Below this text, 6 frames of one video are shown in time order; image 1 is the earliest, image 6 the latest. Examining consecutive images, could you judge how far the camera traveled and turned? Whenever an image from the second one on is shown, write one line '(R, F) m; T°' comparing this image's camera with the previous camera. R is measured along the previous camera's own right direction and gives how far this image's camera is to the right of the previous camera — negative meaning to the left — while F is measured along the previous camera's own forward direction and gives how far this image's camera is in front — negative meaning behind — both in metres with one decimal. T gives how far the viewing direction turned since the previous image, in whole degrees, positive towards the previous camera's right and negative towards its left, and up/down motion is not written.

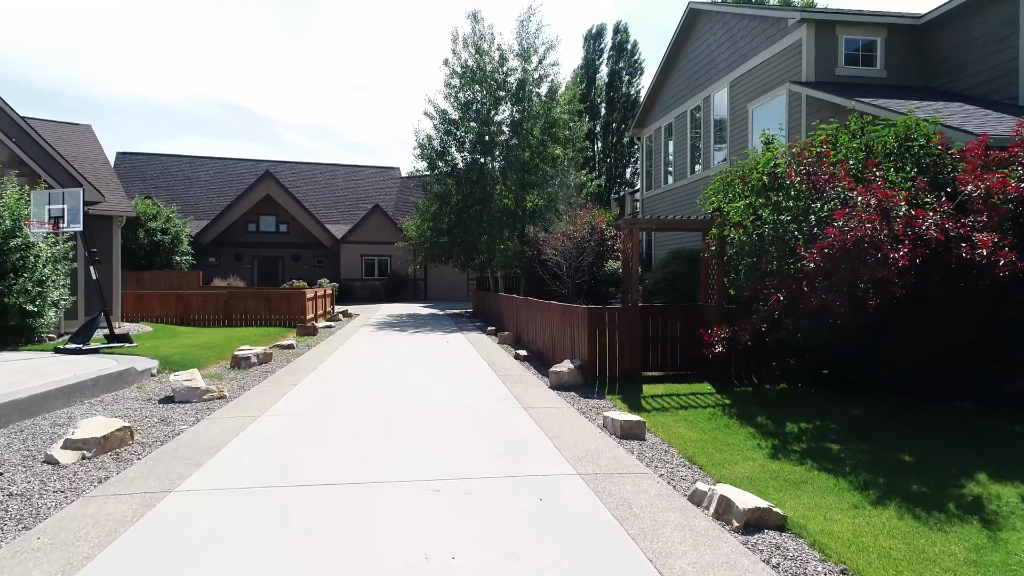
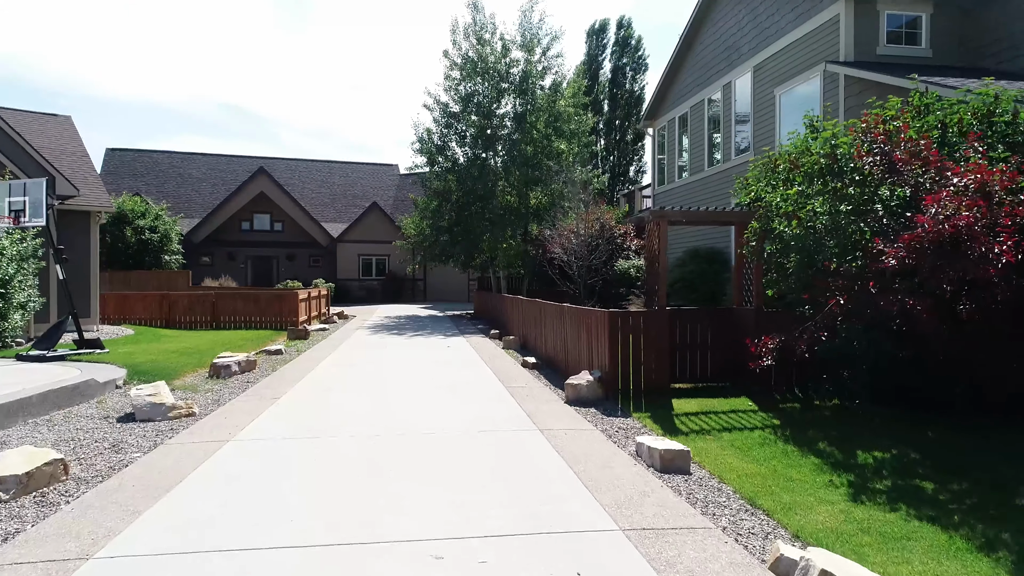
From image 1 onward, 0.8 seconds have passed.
(-0.1, +1.2) m; 0°
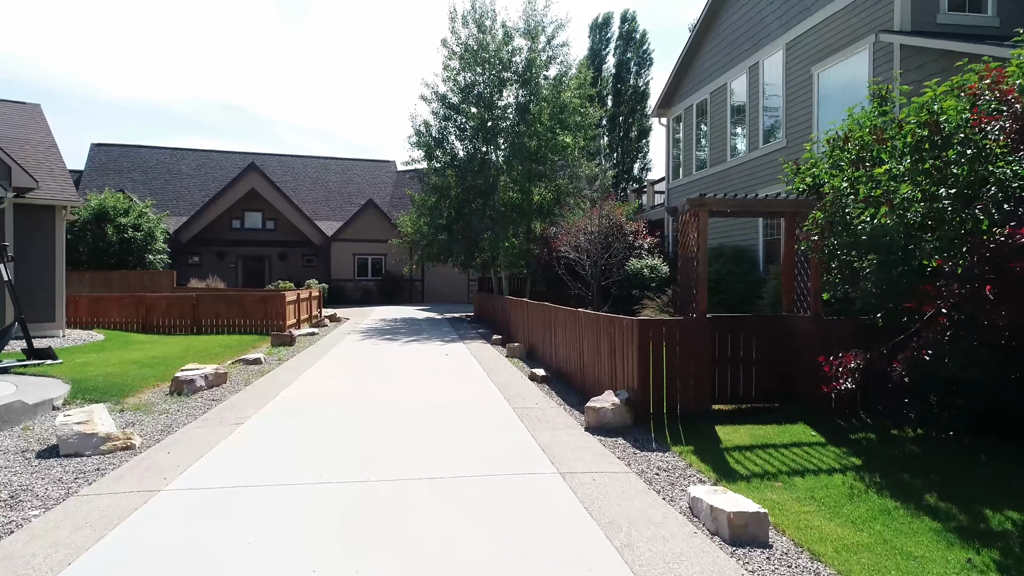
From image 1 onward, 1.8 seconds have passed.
(-0.1, +1.4) m; 0°
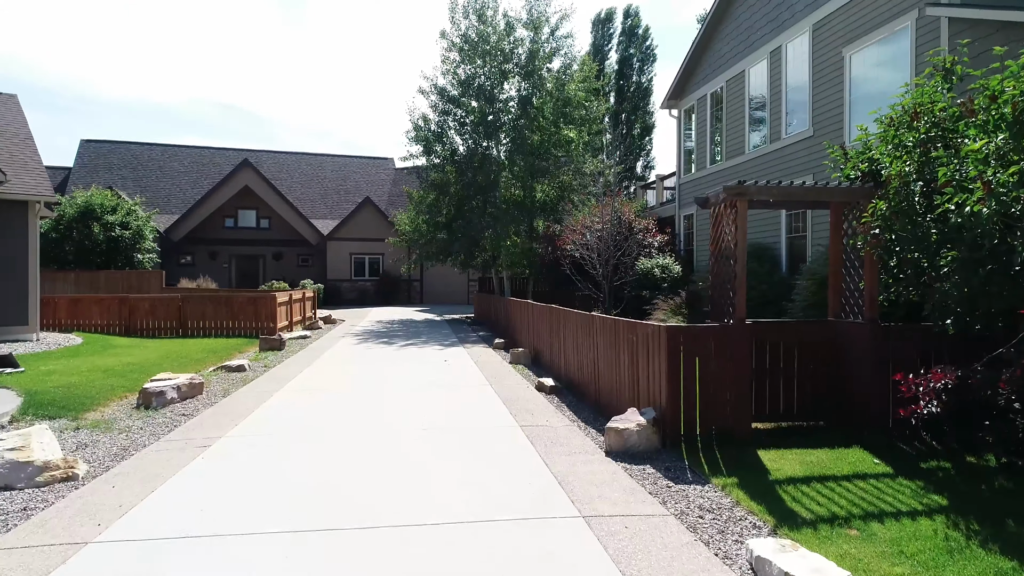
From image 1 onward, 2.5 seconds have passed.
(-0.1, +1.0) m; 0°
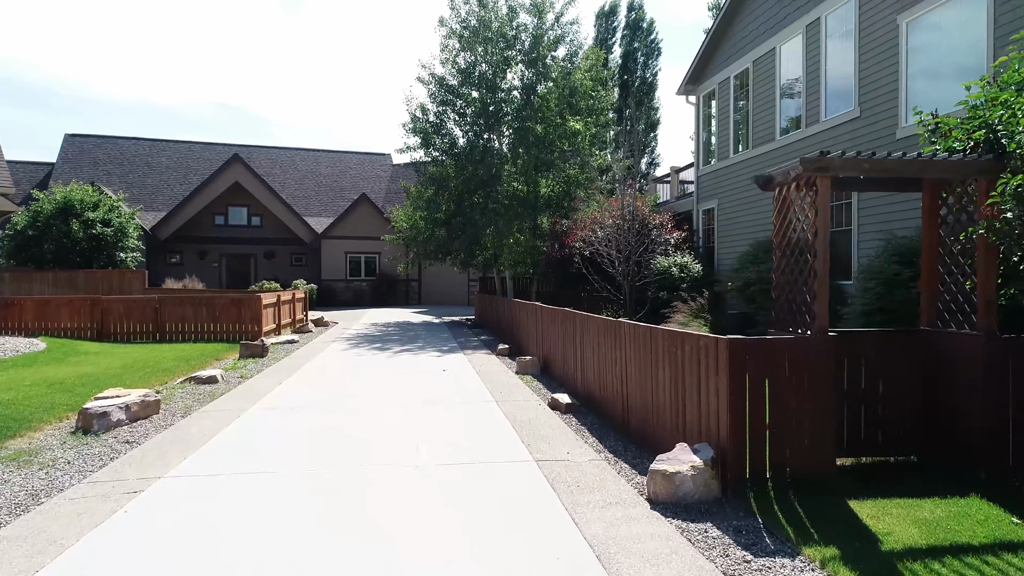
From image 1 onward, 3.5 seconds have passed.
(-0.1, +1.4) m; 0°
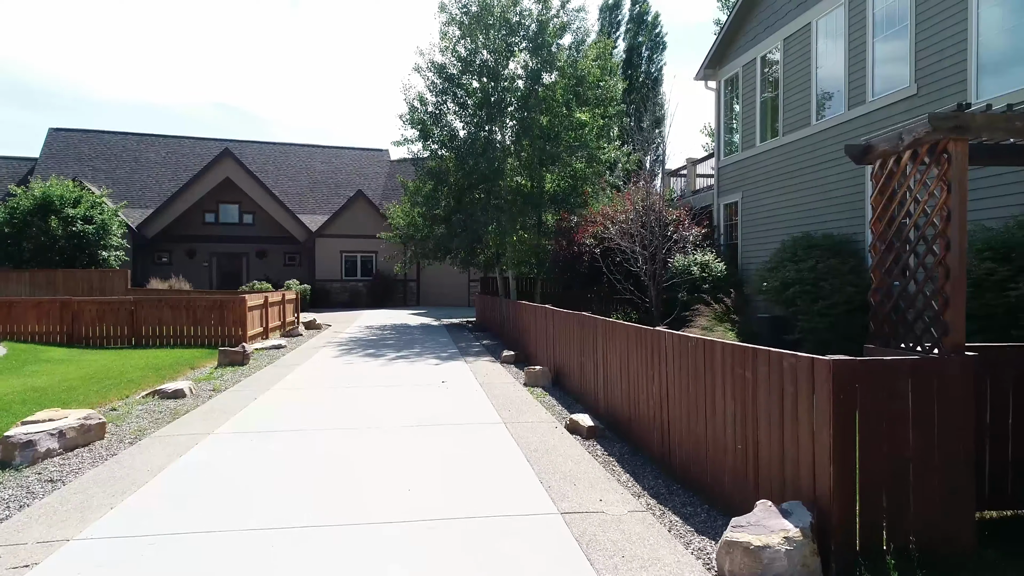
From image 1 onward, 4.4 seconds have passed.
(-0.1, +1.3) m; 0°
